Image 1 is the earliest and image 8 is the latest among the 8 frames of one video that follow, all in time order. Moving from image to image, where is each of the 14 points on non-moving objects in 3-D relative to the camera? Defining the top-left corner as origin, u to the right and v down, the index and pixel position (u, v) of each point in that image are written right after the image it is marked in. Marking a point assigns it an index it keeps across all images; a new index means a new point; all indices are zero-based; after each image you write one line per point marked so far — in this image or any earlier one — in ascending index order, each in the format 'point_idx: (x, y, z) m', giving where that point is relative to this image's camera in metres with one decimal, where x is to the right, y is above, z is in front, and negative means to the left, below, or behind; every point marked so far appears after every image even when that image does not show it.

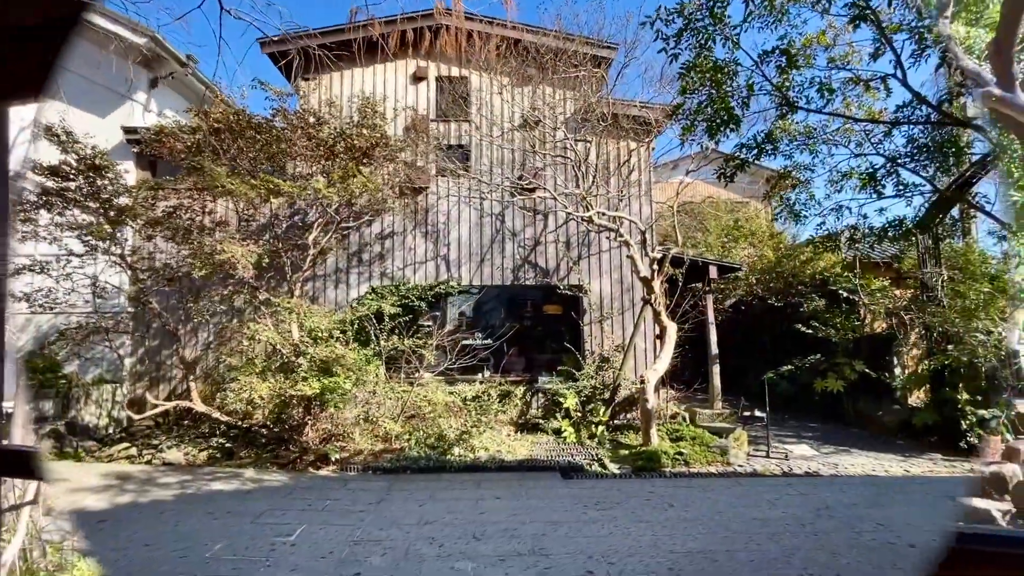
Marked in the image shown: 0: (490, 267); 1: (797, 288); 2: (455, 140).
0: (-0.4, +0.3, +8.0) m
1: (+5.1, 0.0, +9.0) m
2: (-0.9, +2.4, +8.2) m
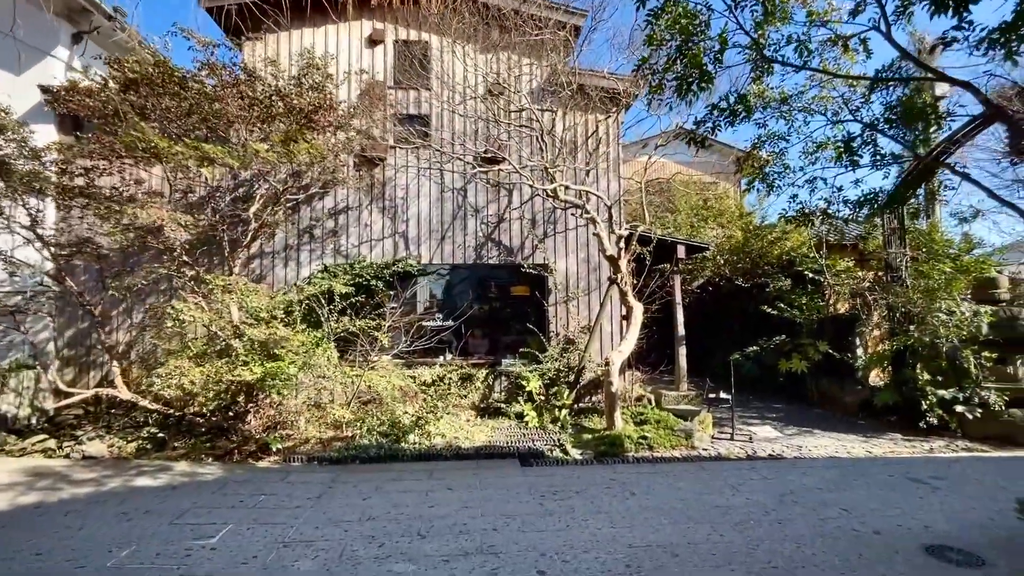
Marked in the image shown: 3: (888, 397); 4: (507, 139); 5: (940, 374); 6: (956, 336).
0: (-0.9, +0.7, +7.6) m
1: (+4.5, +0.3, +8.9) m
2: (-1.5, +2.8, +7.7) m
3: (+4.9, -1.4, +6.4) m
4: (-0.1, +2.2, +7.5) m
5: (+5.3, -1.1, +6.1) m
6: (+5.5, -0.6, +6.1) m
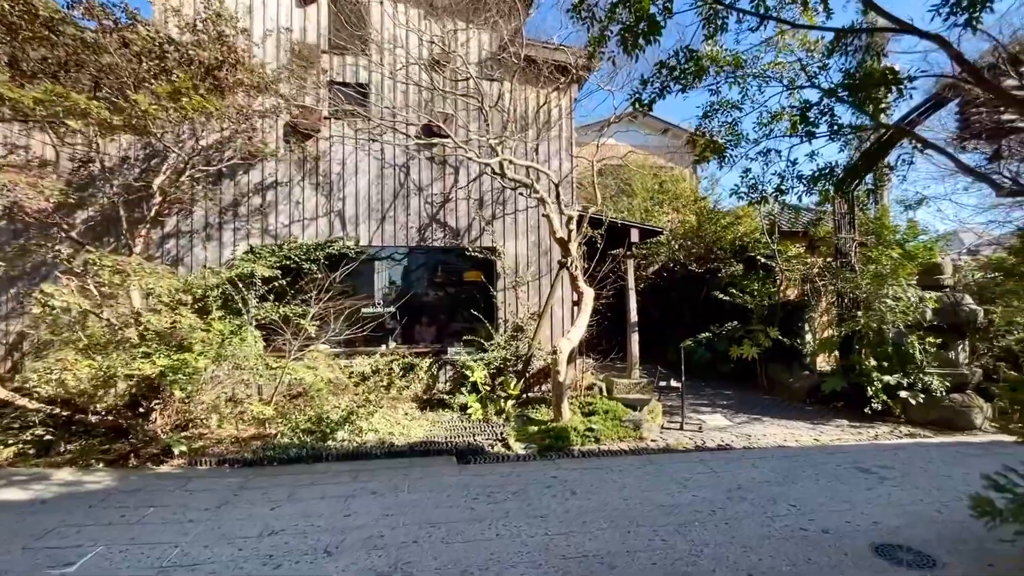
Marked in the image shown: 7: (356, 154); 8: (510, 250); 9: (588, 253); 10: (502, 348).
0: (-1.7, +0.9, +7.1) m
1: (+3.6, +0.6, +8.8) m
2: (-2.3, +3.0, +7.0) m
3: (+4.2, -1.2, +6.4) m
4: (-0.8, +2.5, +7.0) m
5: (+4.6, -0.9, +6.1) m
6: (+4.8, -0.4, +6.1) m
7: (-2.2, +1.9, +7.1) m
8: (0.0, +0.6, +7.3) m
9: (+1.2, +0.6, +8.0) m
10: (-0.1, -0.8, +6.6) m
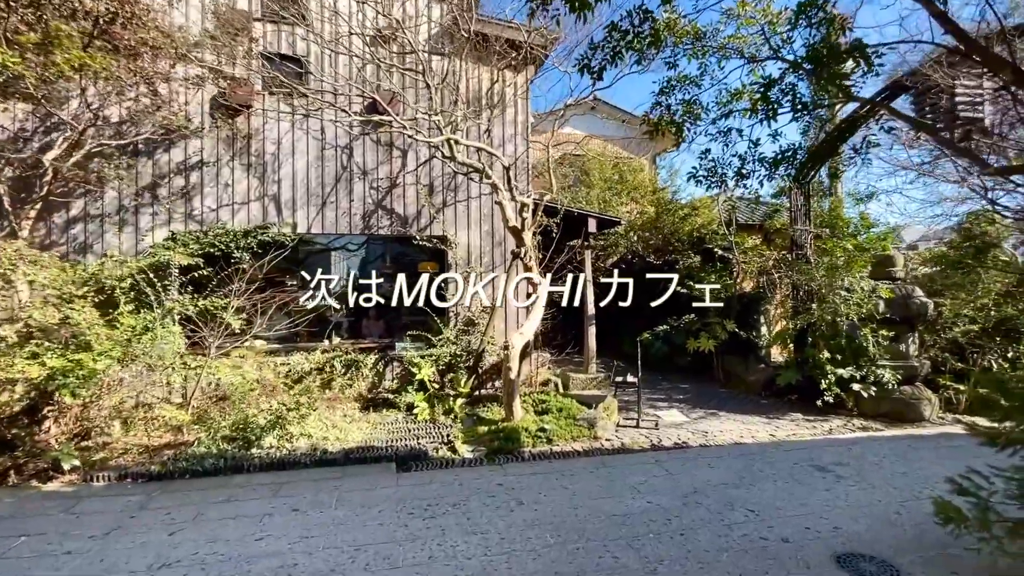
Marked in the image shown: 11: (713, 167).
0: (-2.4, +1.0, +6.6) m
1: (+2.8, +0.7, +8.6) m
2: (-2.9, +3.1, +6.4) m
3: (+3.6, -1.1, +6.3) m
4: (-1.5, +2.6, +6.5) m
5: (+4.0, -0.8, +6.1) m
6: (+4.2, -0.3, +6.1) m
7: (-2.9, +2.0, +6.5) m
8: (-0.7, +0.7, +6.9) m
9: (+0.5, +0.7, +7.7) m
10: (-0.8, -0.7, +6.2) m
11: (+1.8, +1.1, +4.4) m
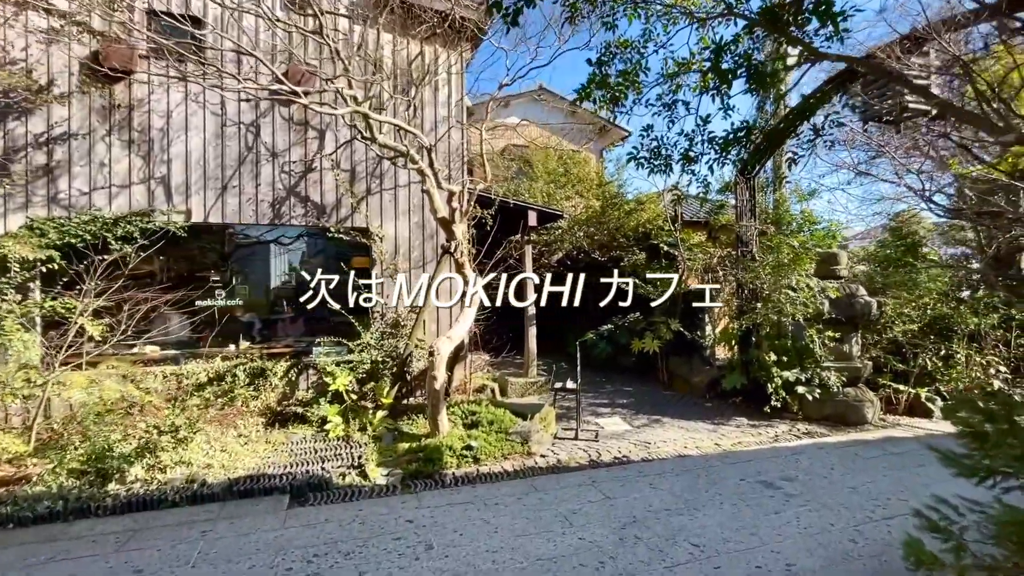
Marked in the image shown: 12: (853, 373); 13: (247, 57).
0: (-3.2, +1.0, +5.7) m
1: (+1.8, +0.8, +8.3) m
2: (-3.7, +3.1, +5.5) m
3: (+2.7, -1.1, +6.1) m
4: (-2.3, +2.6, +5.7) m
5: (+3.2, -0.8, +5.9) m
6: (+3.4, -0.3, +5.8) m
7: (-3.7, +2.0, +5.6) m
8: (-1.6, +0.7, +6.2) m
9: (-0.5, +0.7, +7.1) m
10: (-1.6, -0.7, +5.6) m
11: (+1.2, +1.1, +4.0) m
12: (+3.9, -1.0, +5.7) m
13: (-3.0, +2.6, +5.6) m
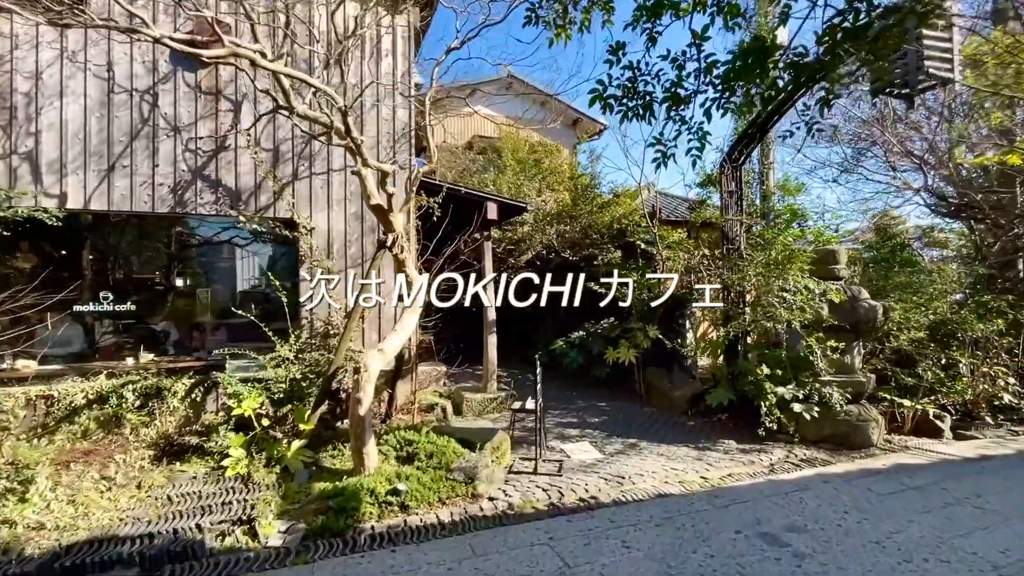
0: (-3.6, +1.0, +4.7) m
1: (+1.2, +0.7, +7.5) m
2: (-4.2, +3.1, +4.5) m
3: (+2.2, -1.1, +5.3) m
4: (-2.7, +2.6, +4.8) m
5: (+2.7, -0.8, +5.1) m
6: (+2.9, -0.3, +5.1) m
7: (-4.1, +2.0, +4.5) m
8: (-2.1, +0.7, +5.3) m
9: (-1.0, +0.7, +6.2) m
10: (-2.0, -0.7, +4.6) m
11: (+0.8, +1.1, +3.2) m
12: (+3.4, -1.0, +4.9) m
13: (-3.5, +2.6, +4.6) m
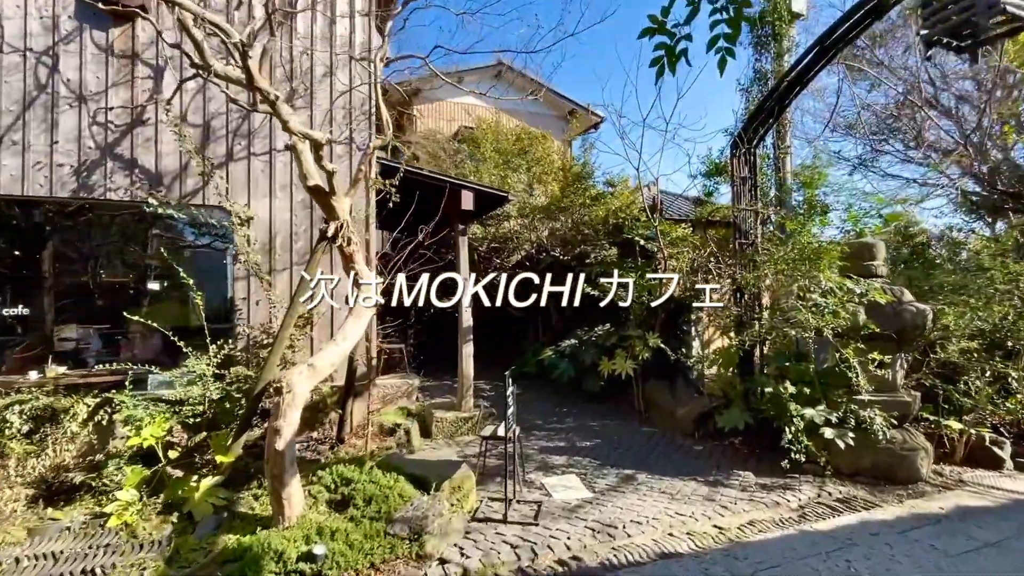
0: (-3.9, +1.0, +3.9) m
1: (+1.0, +0.7, +6.6) m
2: (-4.4, +3.1, +3.7) m
3: (+2.0, -1.2, +4.4) m
4: (-3.0, +2.6, +4.0) m
5: (+2.5, -0.8, +4.3) m
6: (+2.7, -0.3, +4.3) m
7: (-4.4, +2.0, +3.8) m
8: (-2.3, +0.7, +4.5) m
9: (-1.2, +0.7, +5.4) m
10: (-2.3, -0.7, +3.8) m
11: (+0.5, +1.1, +2.3) m
12: (+3.2, -1.0, +4.1) m
13: (-3.7, +2.6, +3.8) m
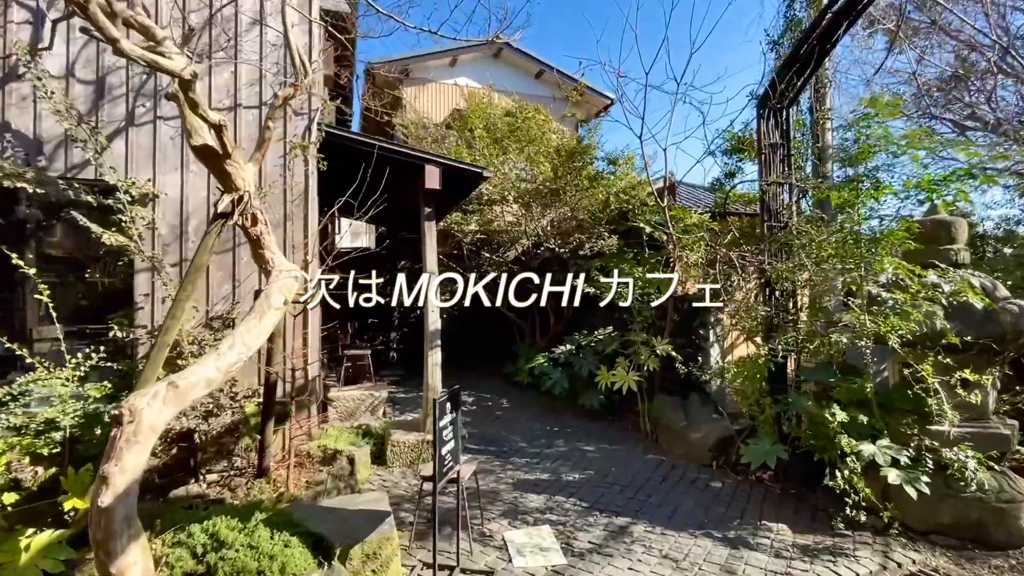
0: (-4.2, +1.1, +3.2) m
1: (+0.8, +0.7, +5.7) m
2: (-4.7, +3.2, +3.0) m
3: (+1.7, -1.1, +3.4) m
4: (-3.3, +2.6, +3.2) m
5: (+2.2, -0.8, +3.2) m
6: (+2.4, -0.3, +3.2) m
7: (-4.6, +2.1, +3.0) m
8: (-2.5, +0.7, +3.6) m
9: (-1.4, +0.7, +4.5) m
10: (-2.5, -0.6, +2.9) m
11: (+0.2, +1.1, +1.4) m
12: (+2.9, -0.9, +3.0) m
13: (-4.0, +2.6, +3.1) m
